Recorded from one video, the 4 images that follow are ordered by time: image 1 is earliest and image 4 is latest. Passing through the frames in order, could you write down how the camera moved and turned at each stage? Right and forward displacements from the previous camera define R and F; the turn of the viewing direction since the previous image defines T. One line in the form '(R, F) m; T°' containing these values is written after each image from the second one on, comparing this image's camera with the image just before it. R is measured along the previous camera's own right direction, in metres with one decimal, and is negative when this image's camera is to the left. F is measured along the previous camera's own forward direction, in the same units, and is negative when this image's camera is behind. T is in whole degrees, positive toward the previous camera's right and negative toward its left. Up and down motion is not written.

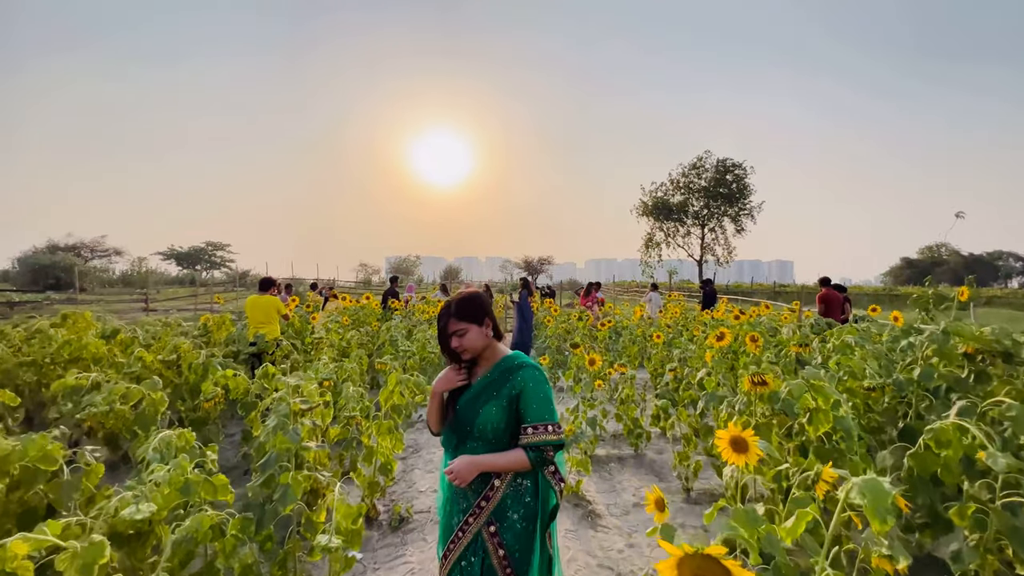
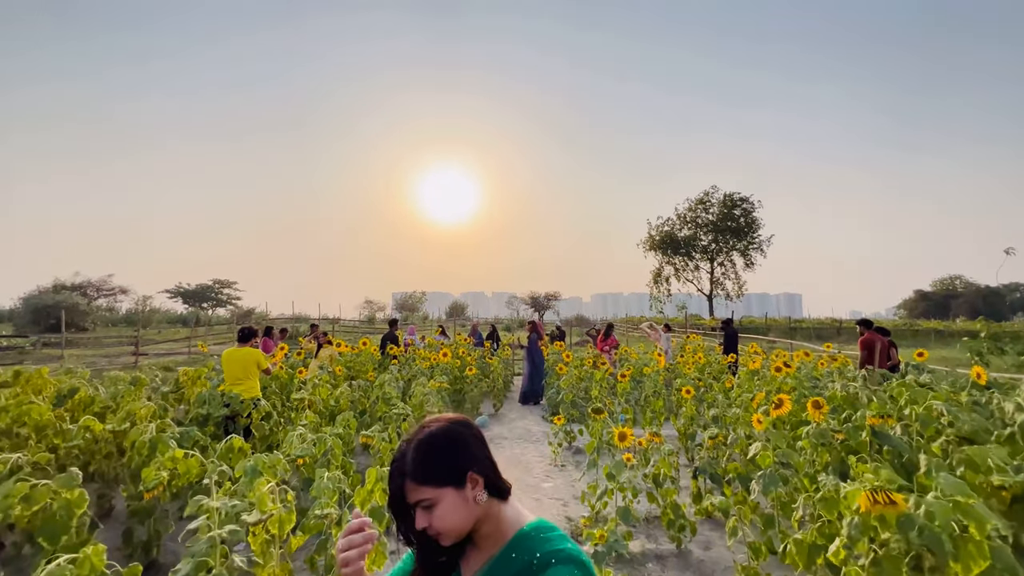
(0.0, +0.7) m; -1°
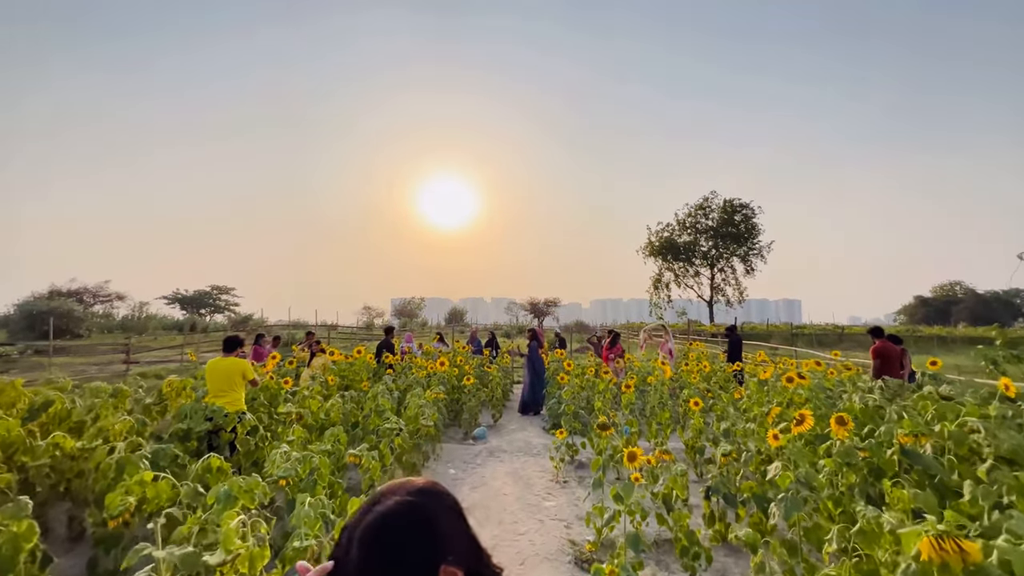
(0.0, +0.3) m; 0°
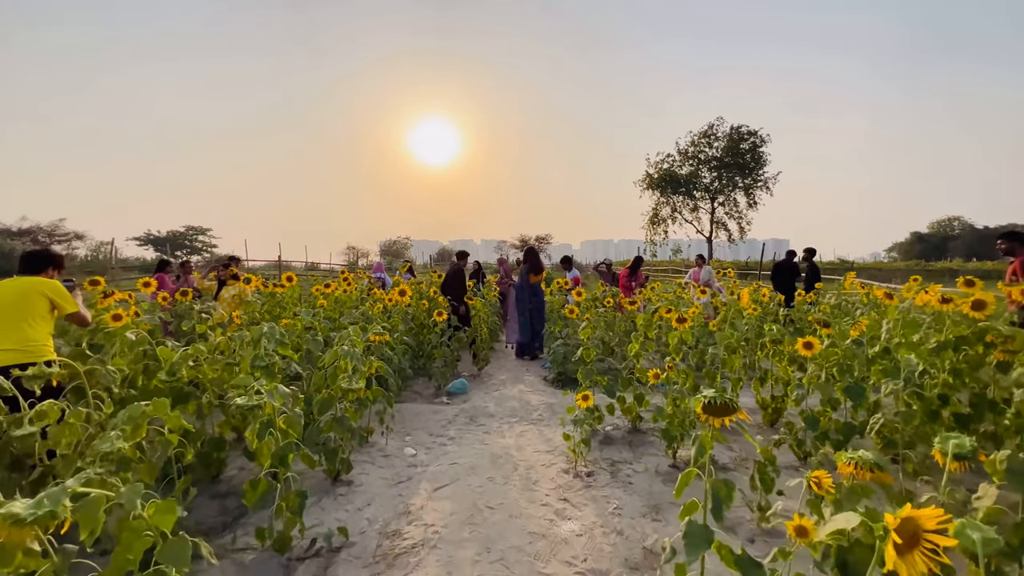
(0.0, +2.3) m; +1°
